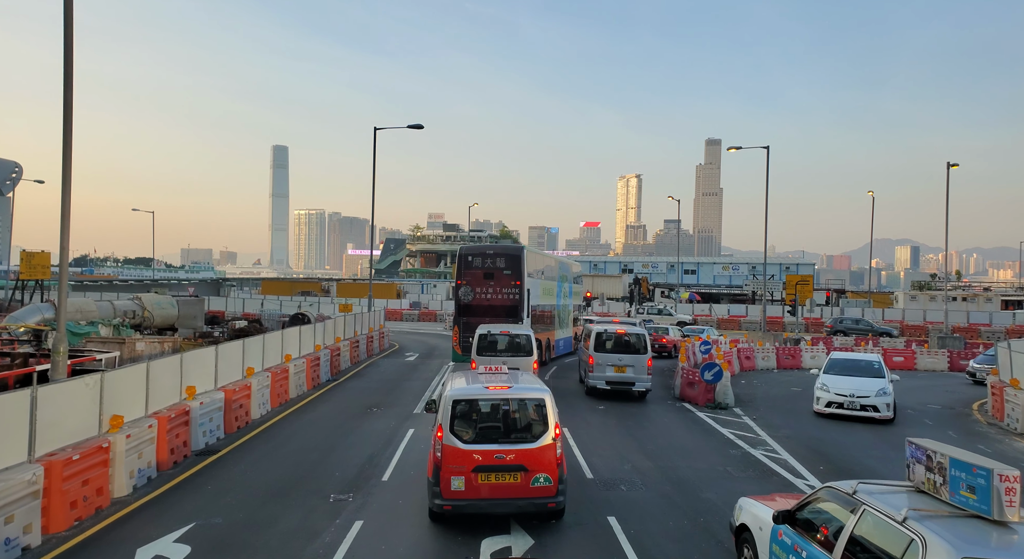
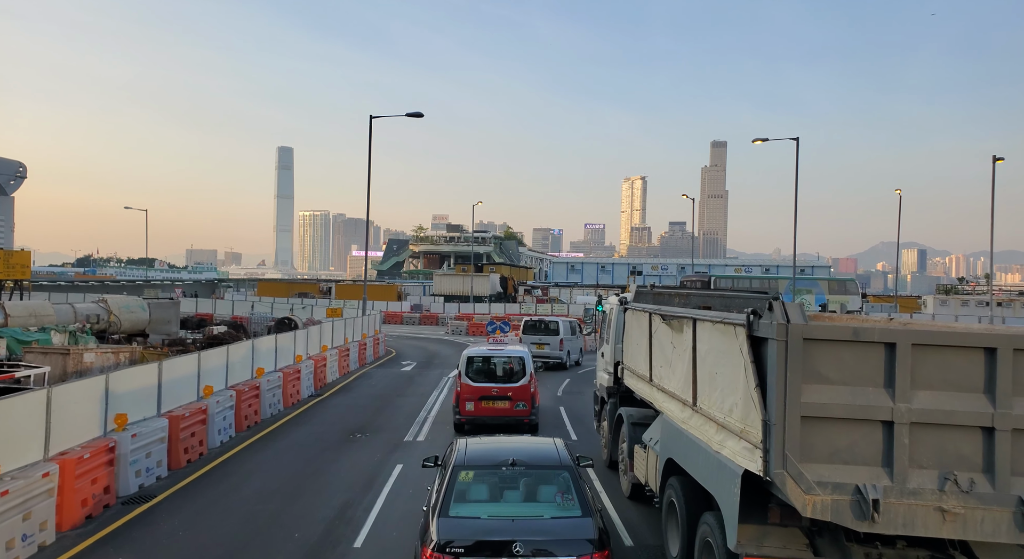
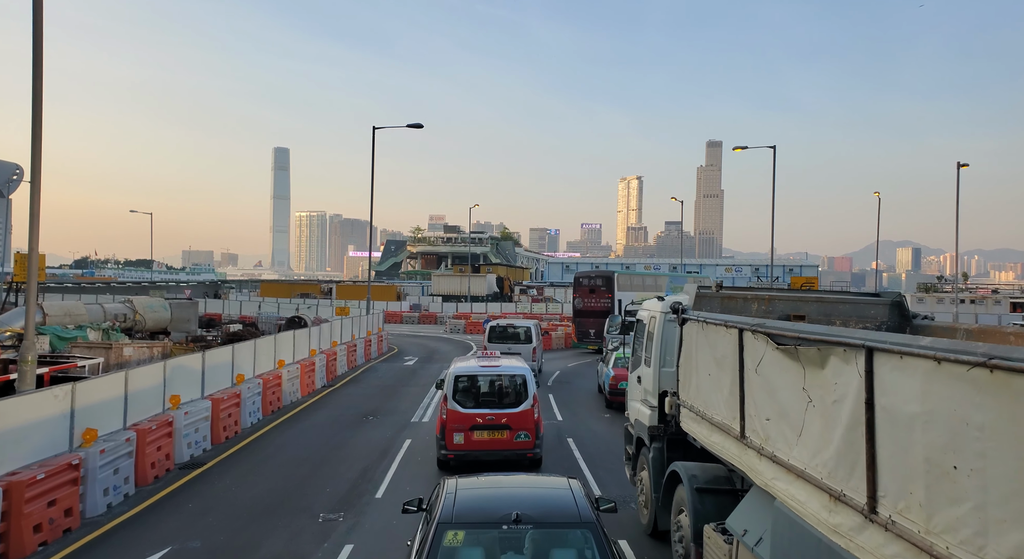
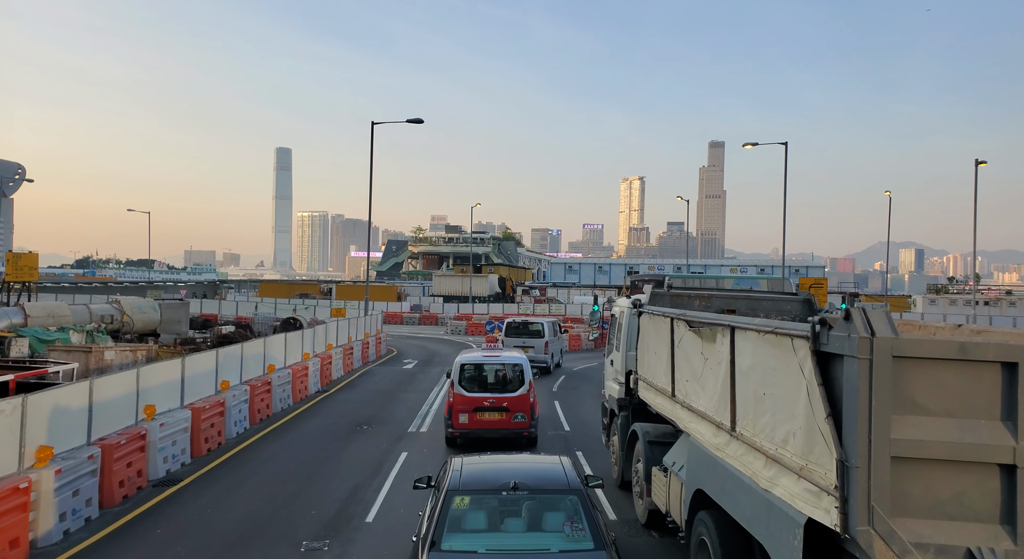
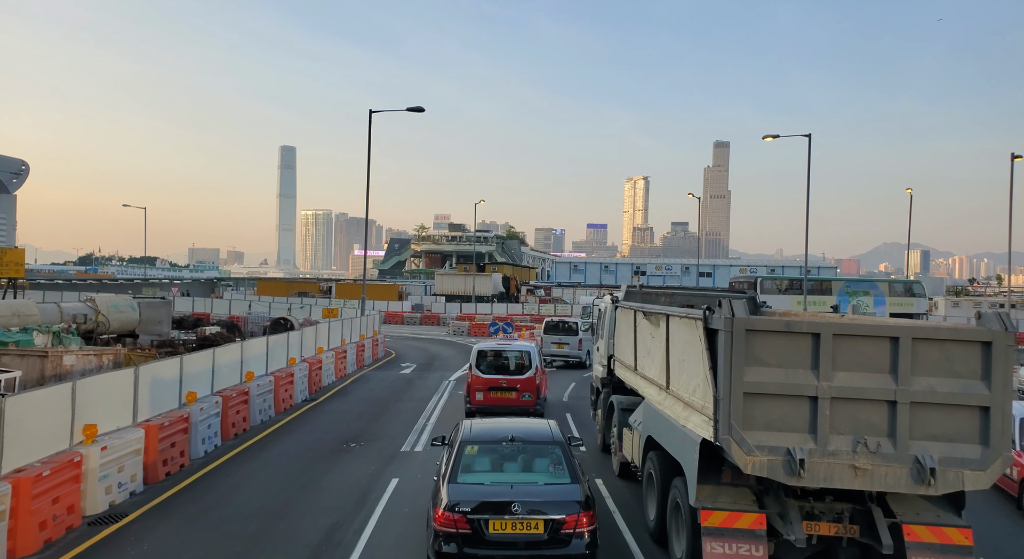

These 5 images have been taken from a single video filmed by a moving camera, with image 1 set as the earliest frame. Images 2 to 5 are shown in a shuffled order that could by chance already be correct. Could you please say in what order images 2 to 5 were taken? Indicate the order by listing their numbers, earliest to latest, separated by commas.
3, 4, 2, 5
